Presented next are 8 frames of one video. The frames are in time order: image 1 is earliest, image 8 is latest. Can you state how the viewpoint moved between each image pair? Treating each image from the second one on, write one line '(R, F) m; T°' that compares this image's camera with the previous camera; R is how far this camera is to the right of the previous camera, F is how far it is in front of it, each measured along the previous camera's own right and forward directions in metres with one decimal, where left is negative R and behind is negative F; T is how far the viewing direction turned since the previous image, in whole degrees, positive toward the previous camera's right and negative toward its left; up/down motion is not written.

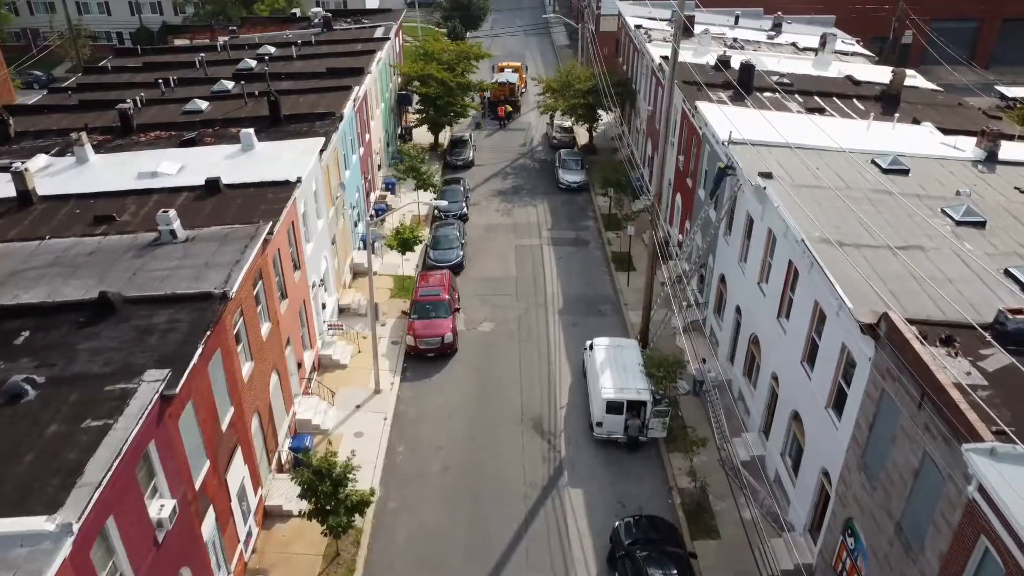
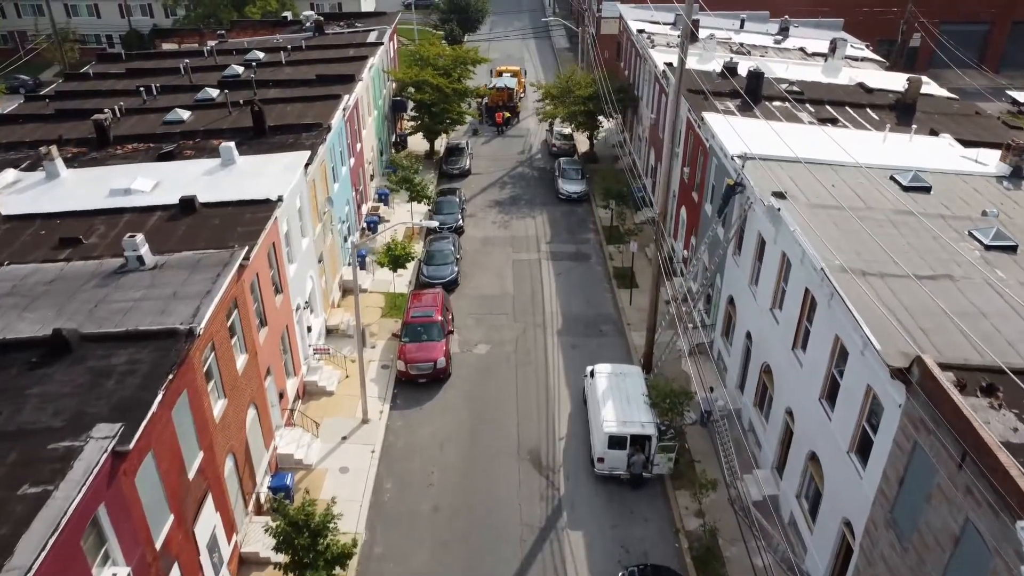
(+0.1, +1.2) m; 0°
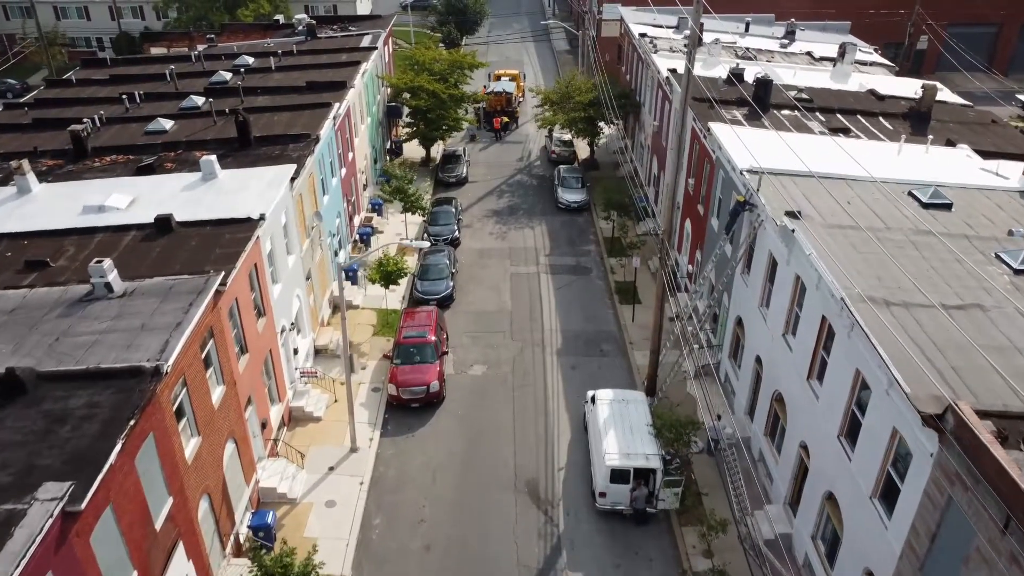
(+0.1, +1.1) m; 0°
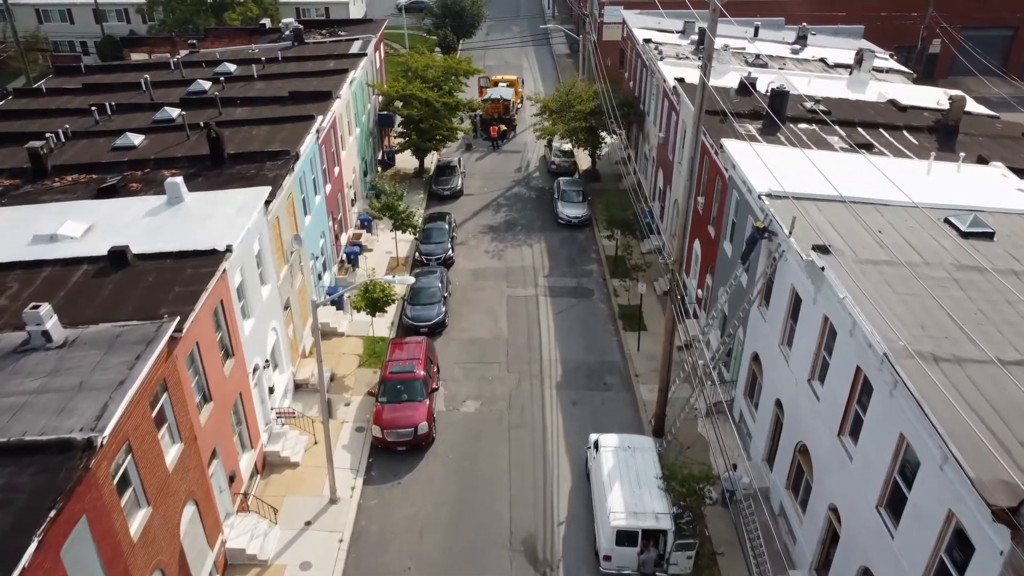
(+0.1, +1.7) m; 0°
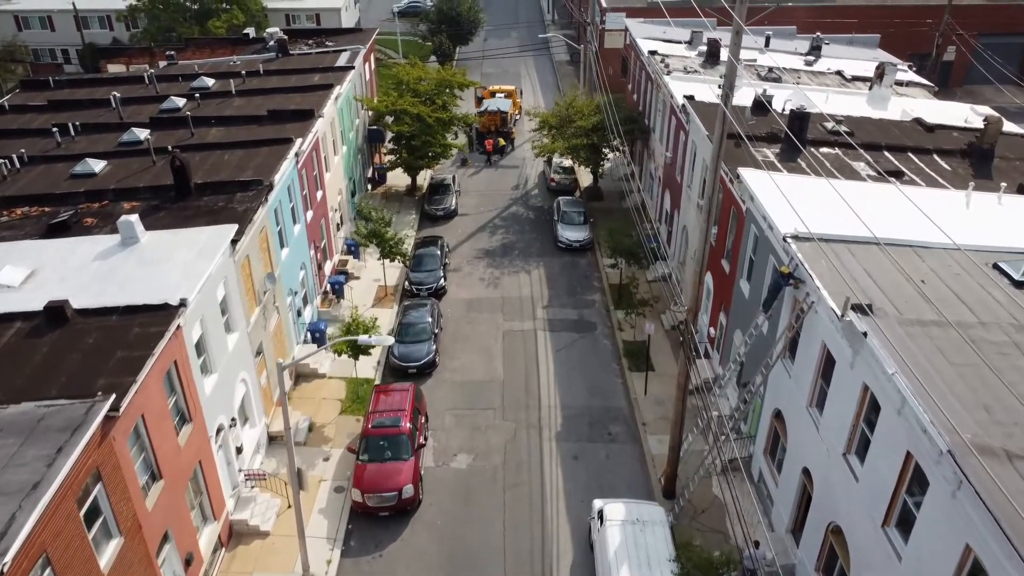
(+0.1, +1.9) m; 0°
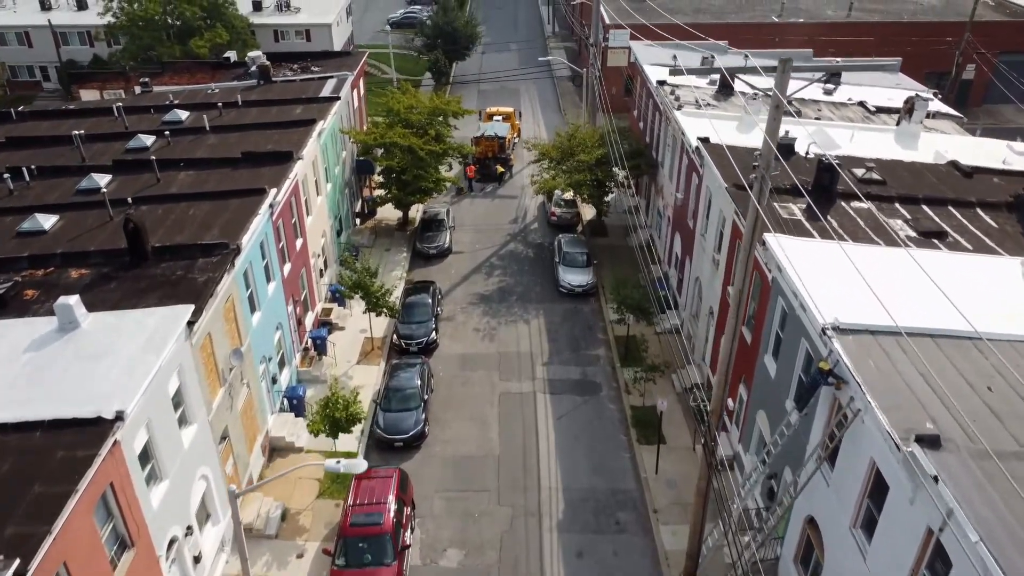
(0.0, +2.1) m; 0°
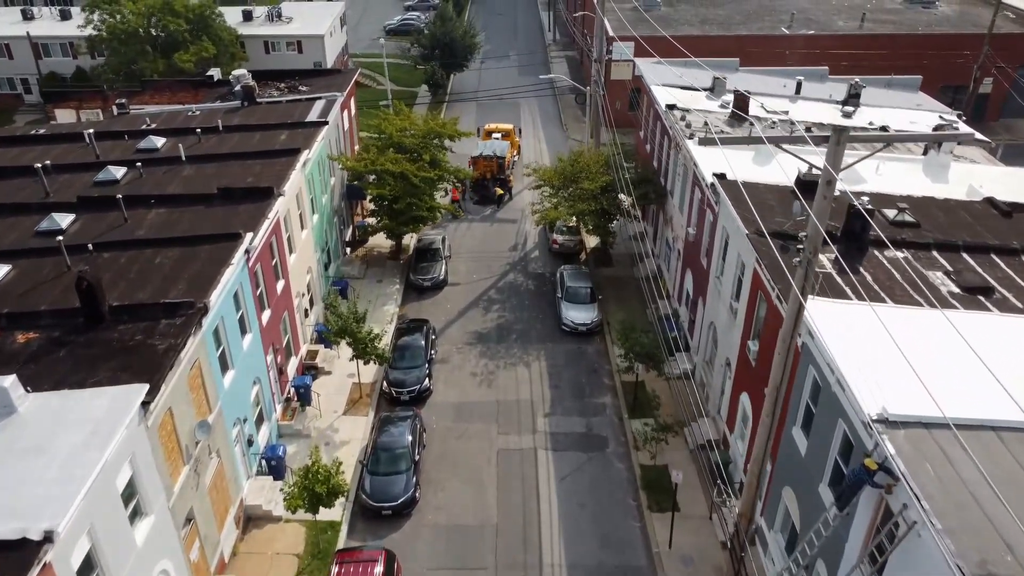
(0.0, +1.7) m; 0°
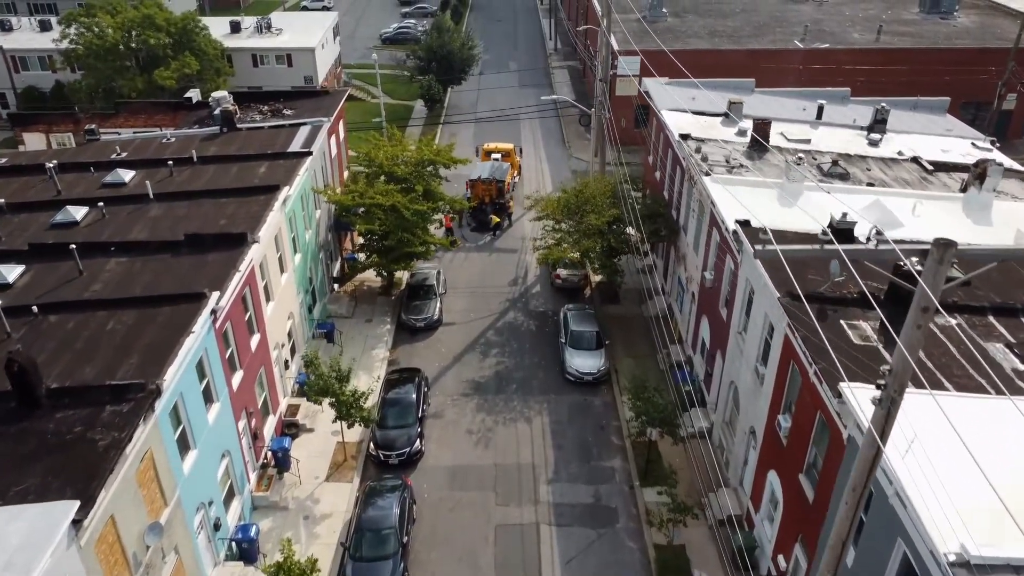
(0.0, +2.0) m; 0°
